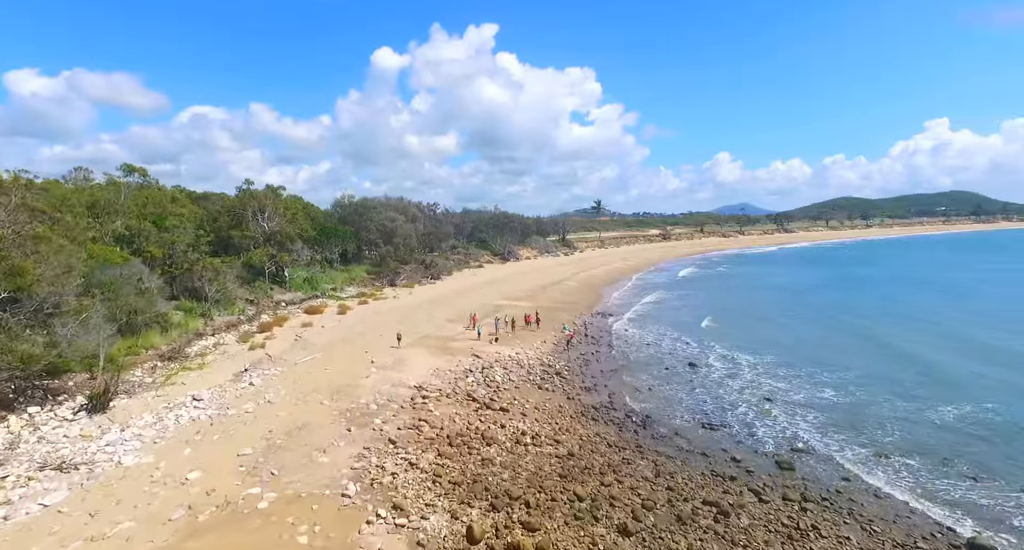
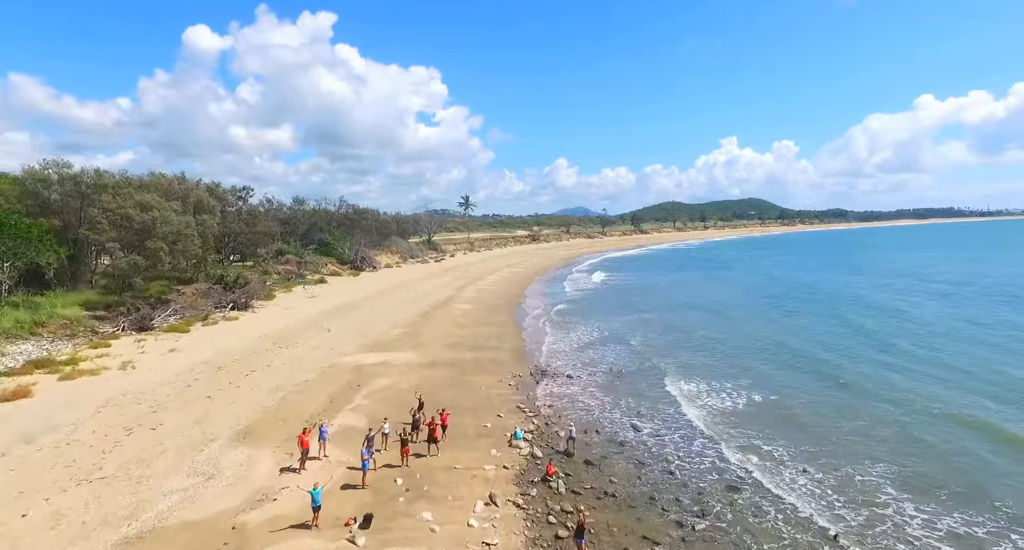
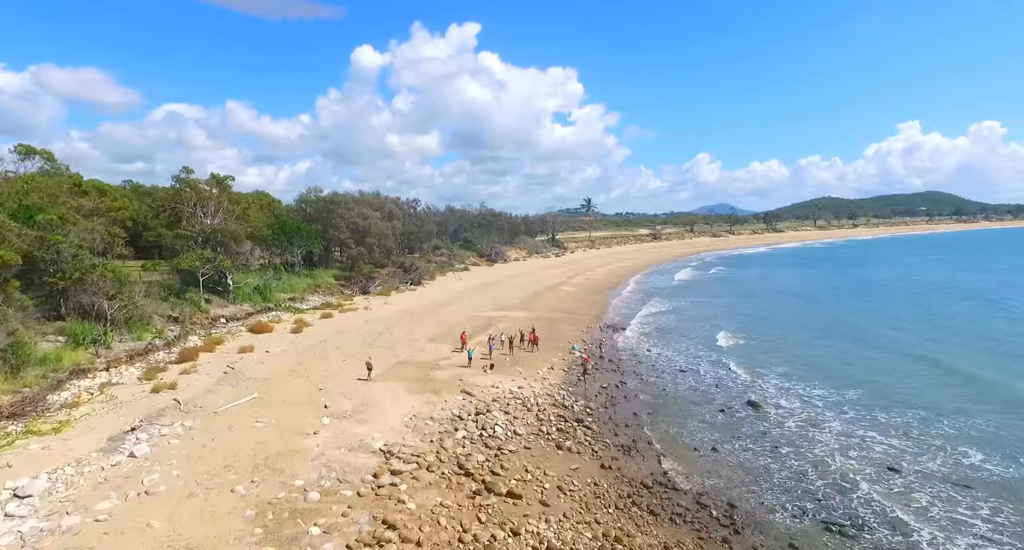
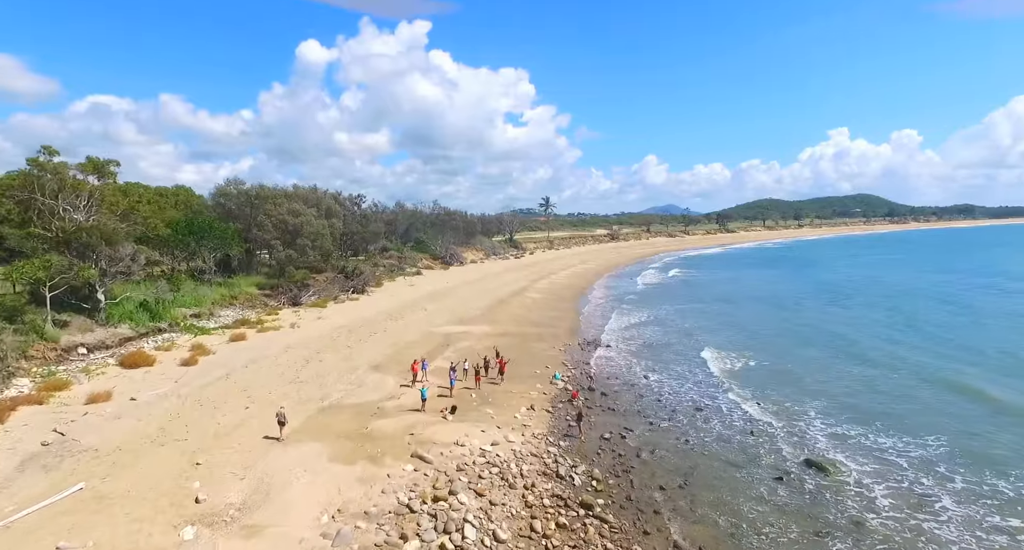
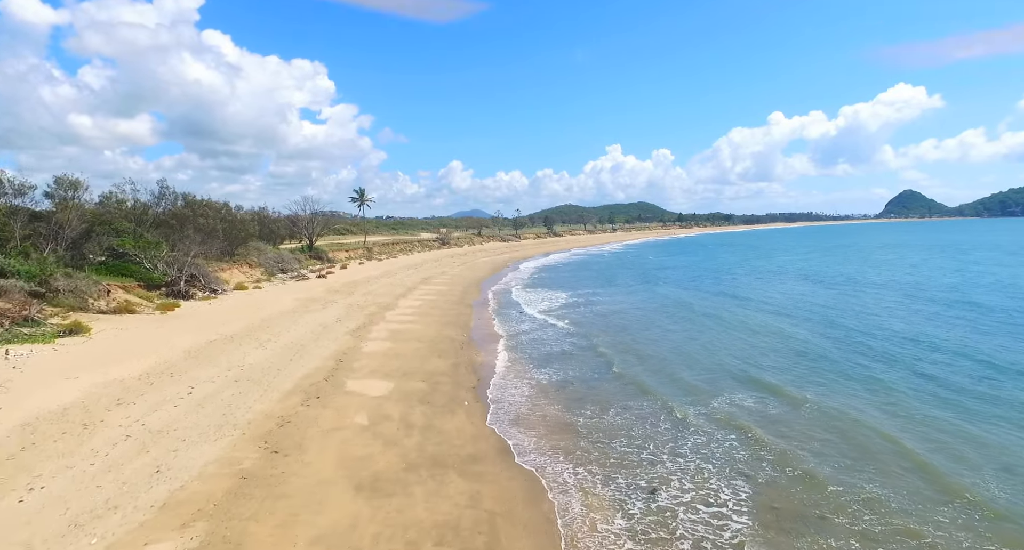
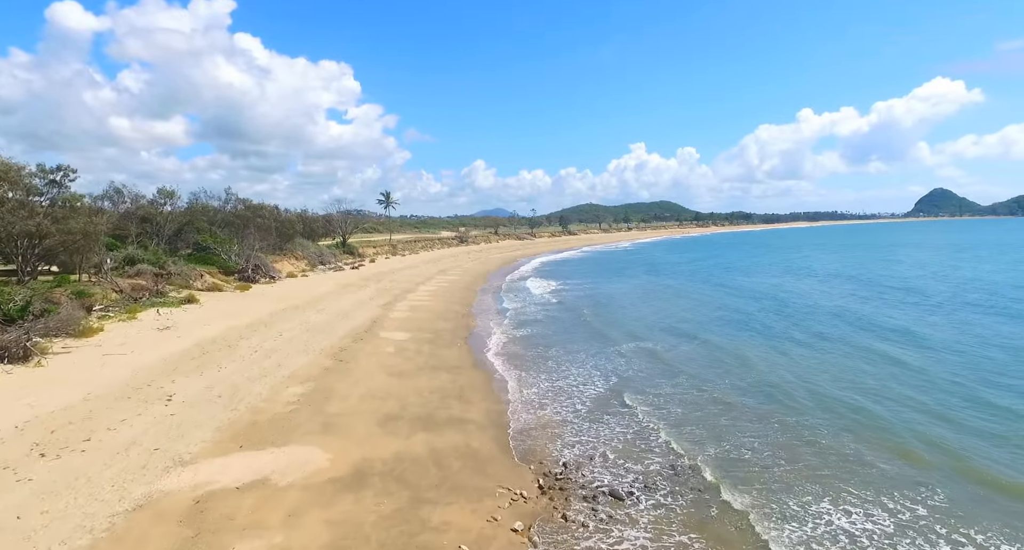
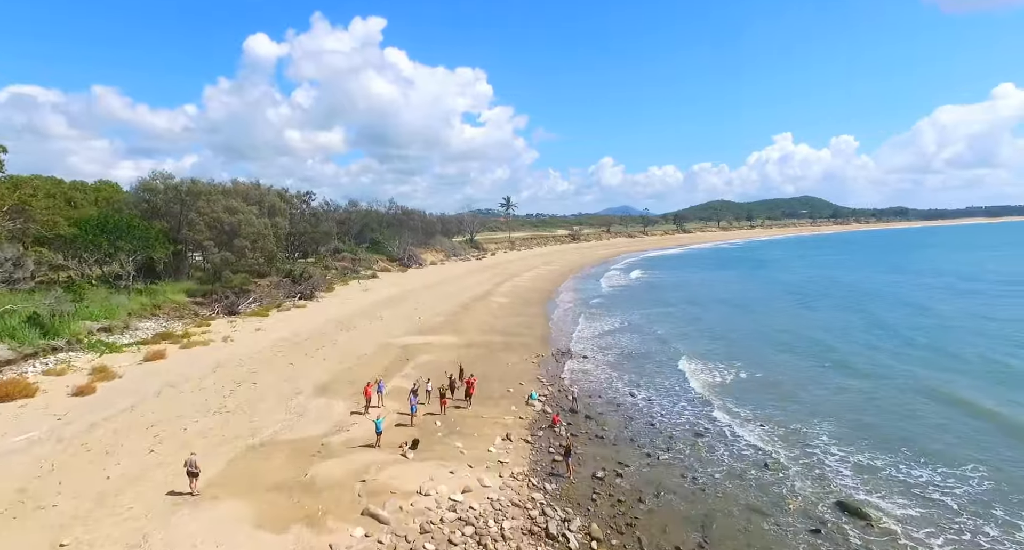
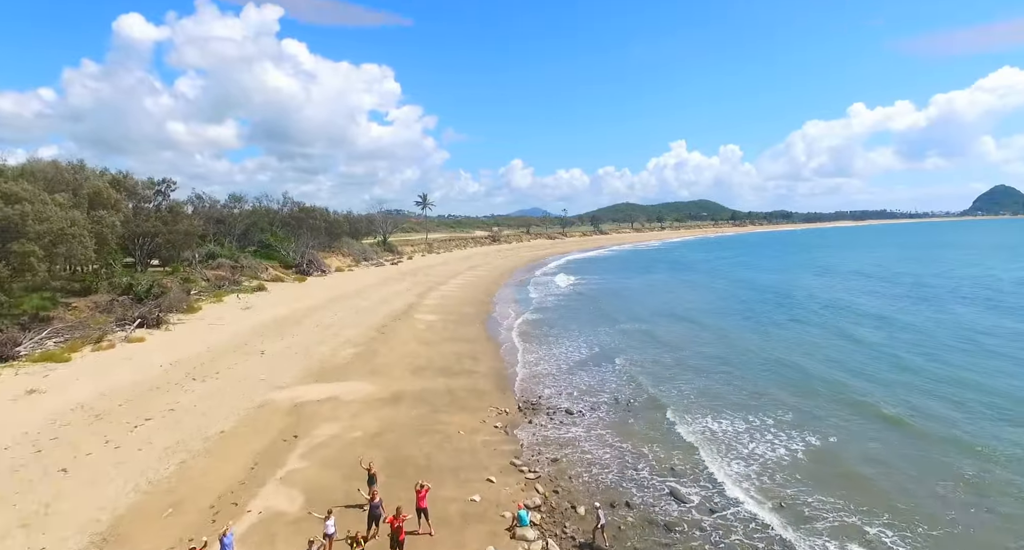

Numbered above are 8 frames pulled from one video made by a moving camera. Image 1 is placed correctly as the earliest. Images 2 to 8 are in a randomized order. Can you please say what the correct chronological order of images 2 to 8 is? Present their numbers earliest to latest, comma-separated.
3, 4, 7, 2, 8, 6, 5
